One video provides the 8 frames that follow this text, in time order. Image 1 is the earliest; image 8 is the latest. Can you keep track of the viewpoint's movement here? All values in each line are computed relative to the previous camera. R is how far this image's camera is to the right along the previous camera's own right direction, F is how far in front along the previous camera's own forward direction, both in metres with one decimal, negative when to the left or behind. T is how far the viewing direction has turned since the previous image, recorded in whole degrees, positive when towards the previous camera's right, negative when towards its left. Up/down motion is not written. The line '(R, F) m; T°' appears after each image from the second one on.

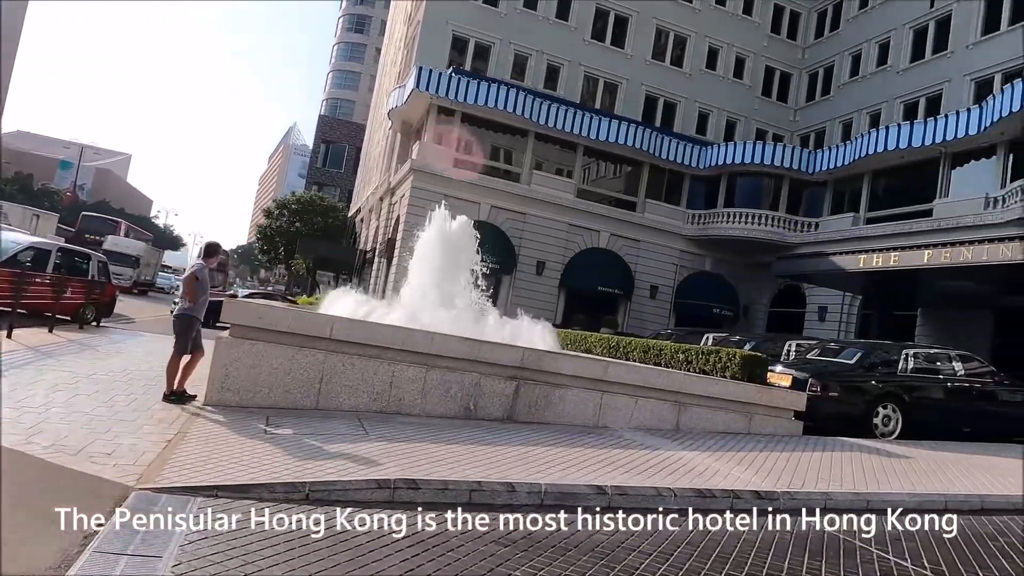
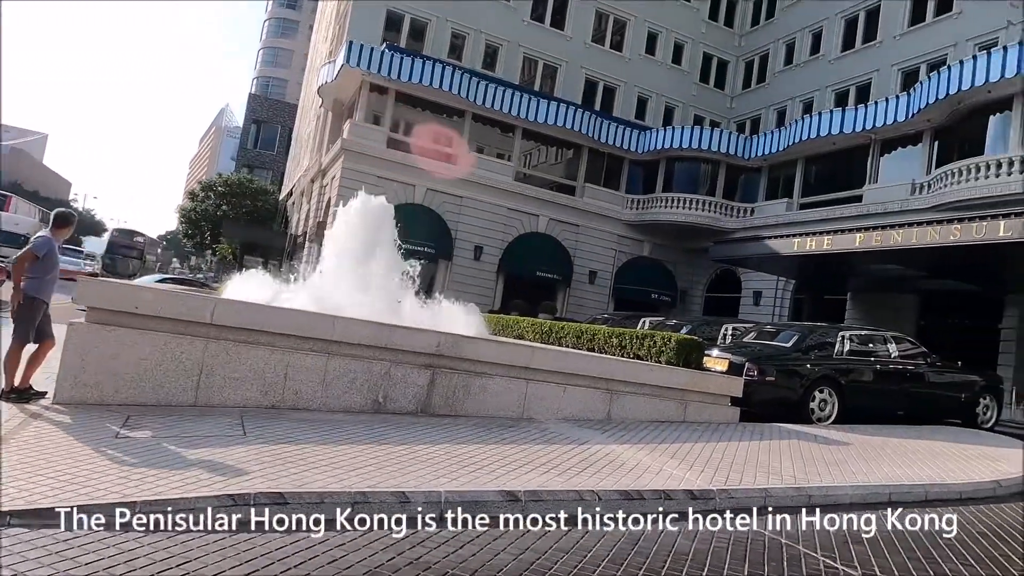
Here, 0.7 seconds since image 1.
(+0.3, +0.7) m; +5°
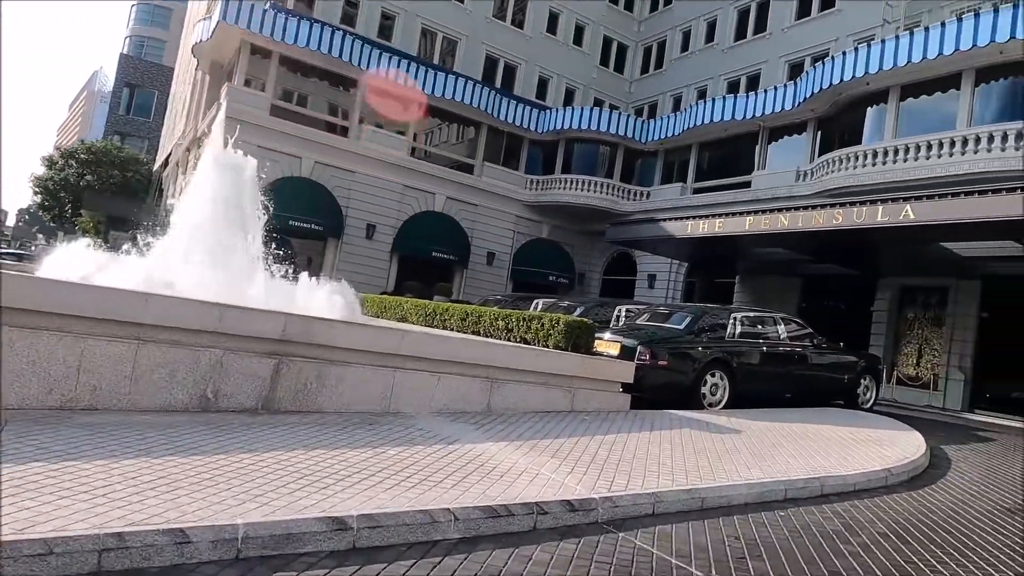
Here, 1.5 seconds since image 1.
(+0.3, +0.8) m; +8°
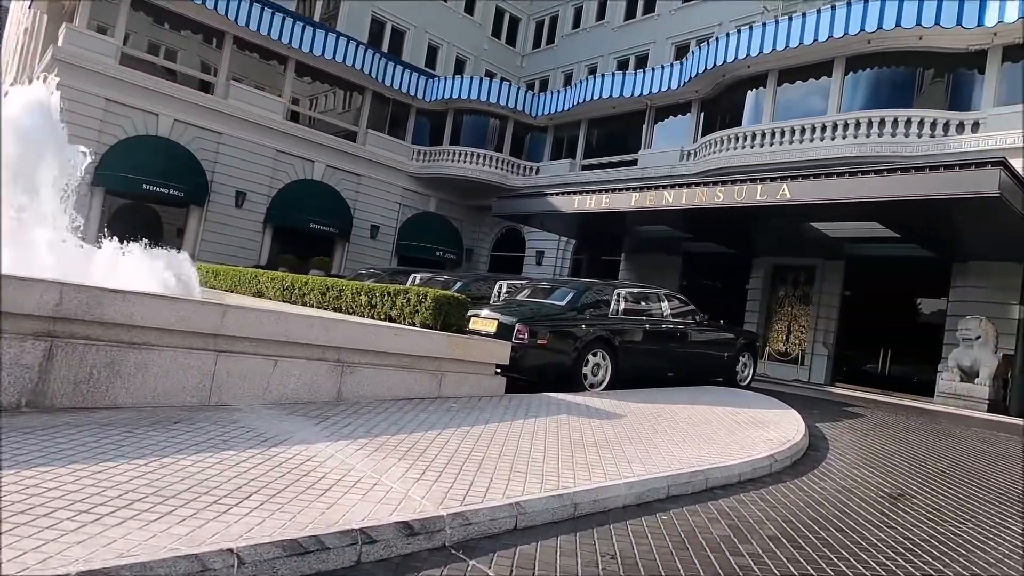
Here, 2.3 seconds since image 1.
(+0.3, +0.8) m; +9°
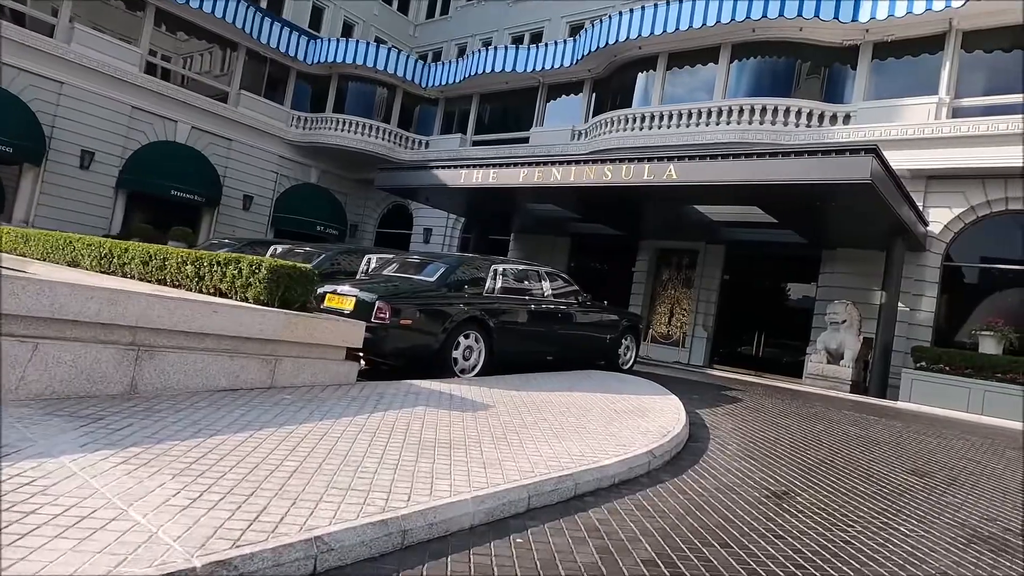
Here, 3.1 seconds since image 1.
(+0.3, +0.8) m; +9°
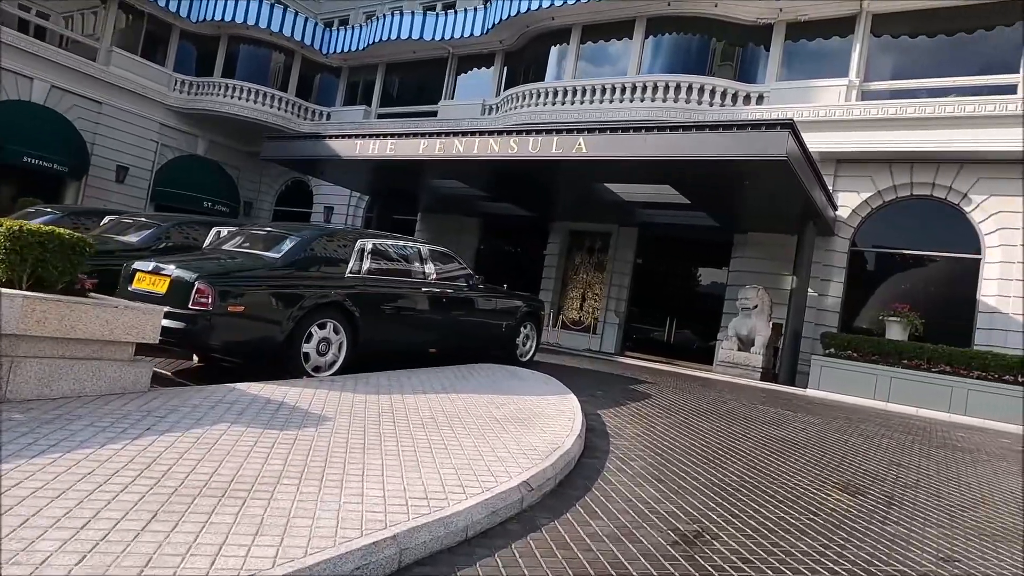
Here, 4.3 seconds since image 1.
(+0.5, +1.2) m; +7°
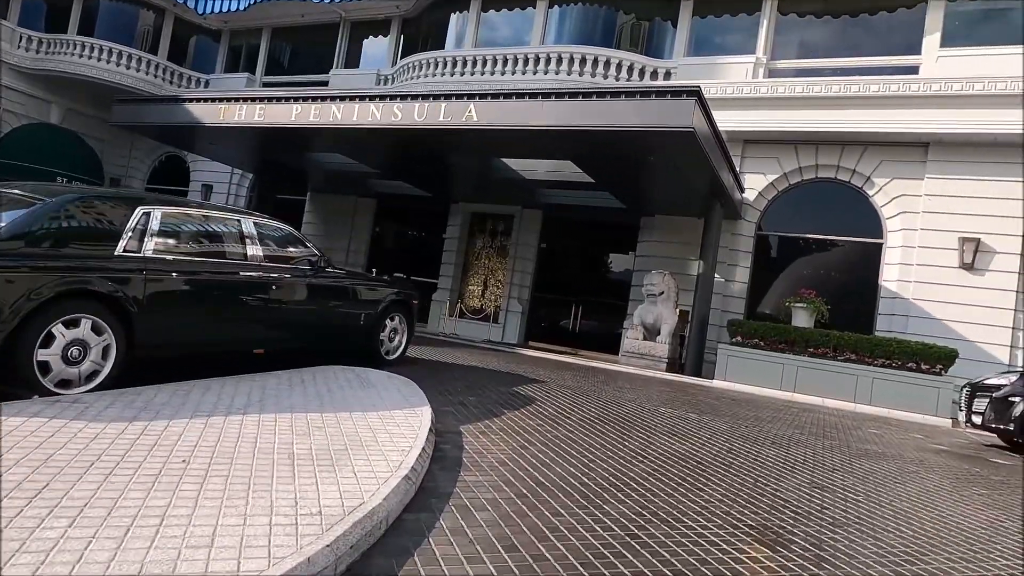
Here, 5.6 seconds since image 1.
(+0.6, +1.3) m; +7°
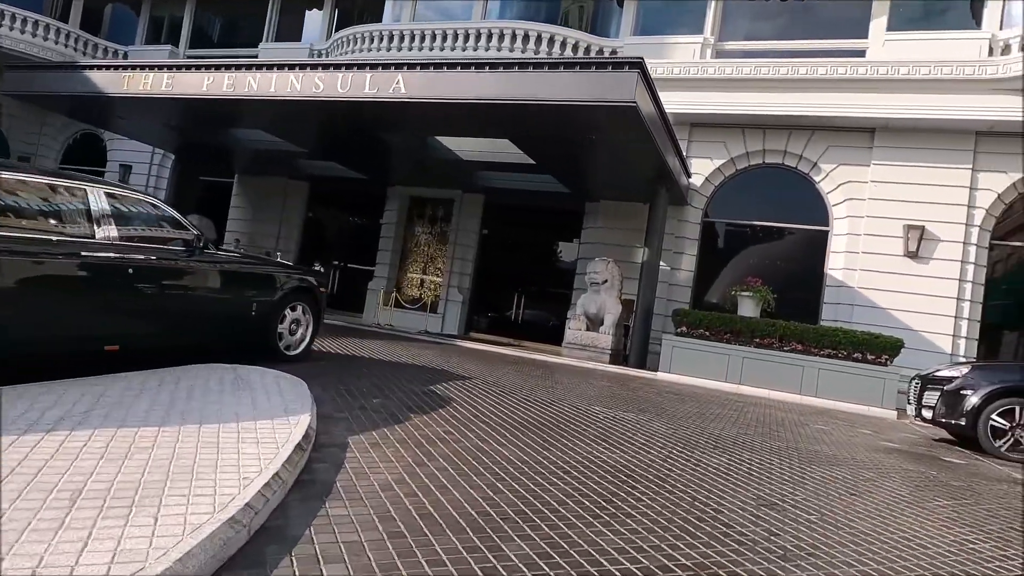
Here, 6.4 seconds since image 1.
(+0.3, +0.7) m; +4°
